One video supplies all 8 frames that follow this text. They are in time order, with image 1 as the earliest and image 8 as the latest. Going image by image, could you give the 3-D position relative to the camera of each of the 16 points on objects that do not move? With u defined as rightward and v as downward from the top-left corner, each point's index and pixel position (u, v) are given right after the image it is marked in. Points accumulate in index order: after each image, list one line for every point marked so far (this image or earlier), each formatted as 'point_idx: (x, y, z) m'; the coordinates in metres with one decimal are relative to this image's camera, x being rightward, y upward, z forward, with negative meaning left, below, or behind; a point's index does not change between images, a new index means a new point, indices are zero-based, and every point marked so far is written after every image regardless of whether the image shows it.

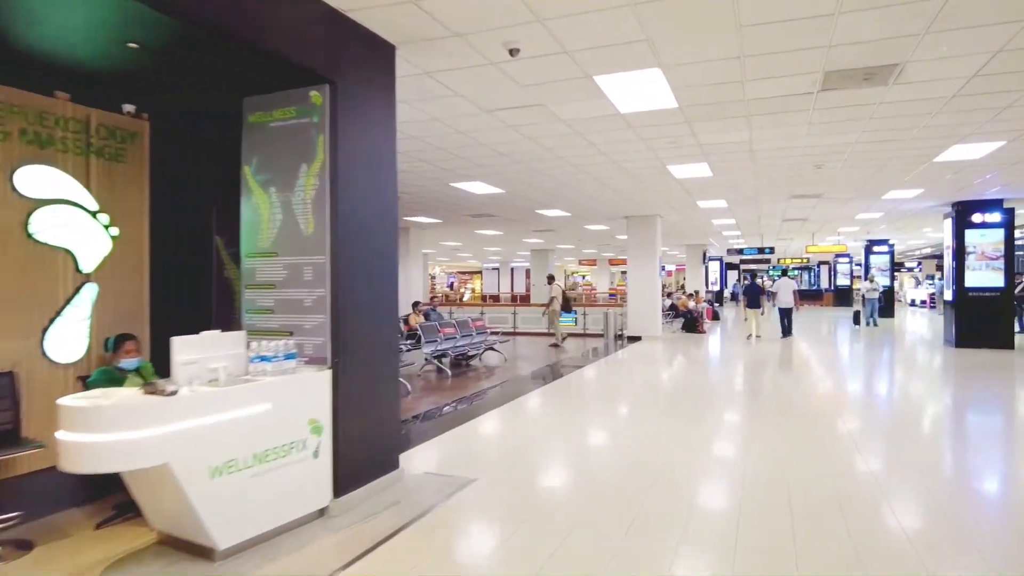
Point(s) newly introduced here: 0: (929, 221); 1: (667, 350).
0: (+7.6, +1.3, +11.9) m
1: (+2.8, -1.1, +11.8) m
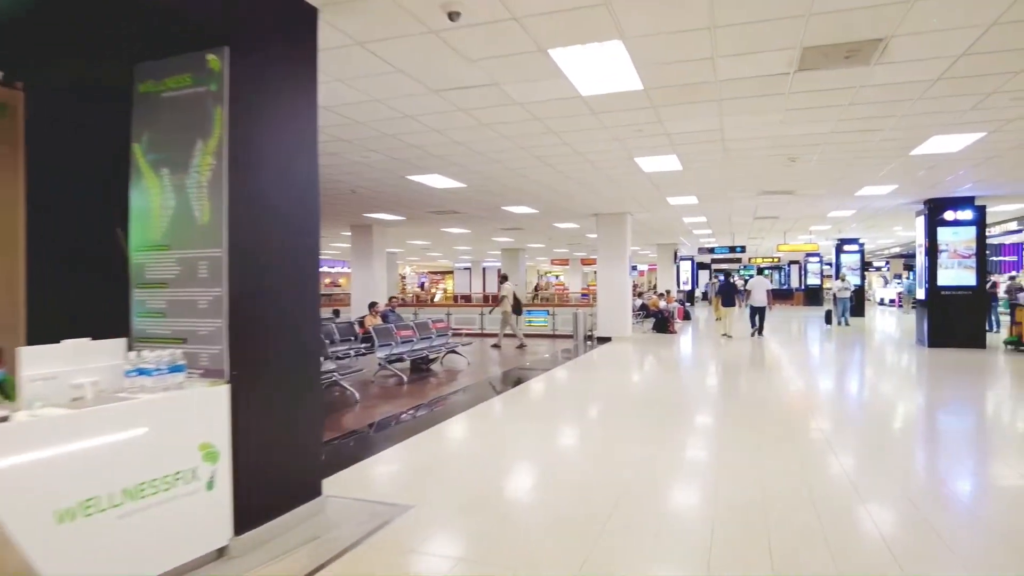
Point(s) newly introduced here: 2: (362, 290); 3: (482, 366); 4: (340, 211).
0: (+7.0, +1.3, +11.8) m
1: (+2.2, -1.1, +11.5) m
2: (-2.9, 0.0, +12.6) m
3: (-0.4, -1.3, +10.5) m
4: (-2.8, +1.3, +10.6) m
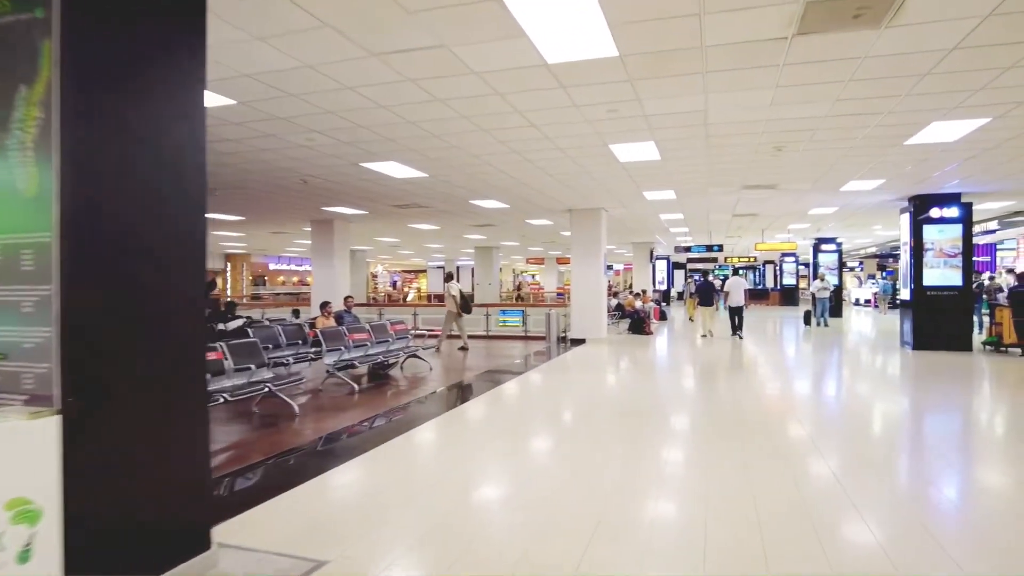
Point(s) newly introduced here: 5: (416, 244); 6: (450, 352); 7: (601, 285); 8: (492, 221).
0: (+6.5, +1.3, +11.5) m
1: (+1.7, -1.1, +11.0) m
2: (-3.5, 0.0, +11.9) m
3: (-0.9, -1.3, +9.9) m
4: (-3.3, +1.3, +9.9) m
5: (-2.9, +1.3, +19.2) m
6: (-1.0, -1.1, +11.5) m
7: (+1.5, 0.0, +11.2) m
8: (-0.4, +1.3, +12.2) m
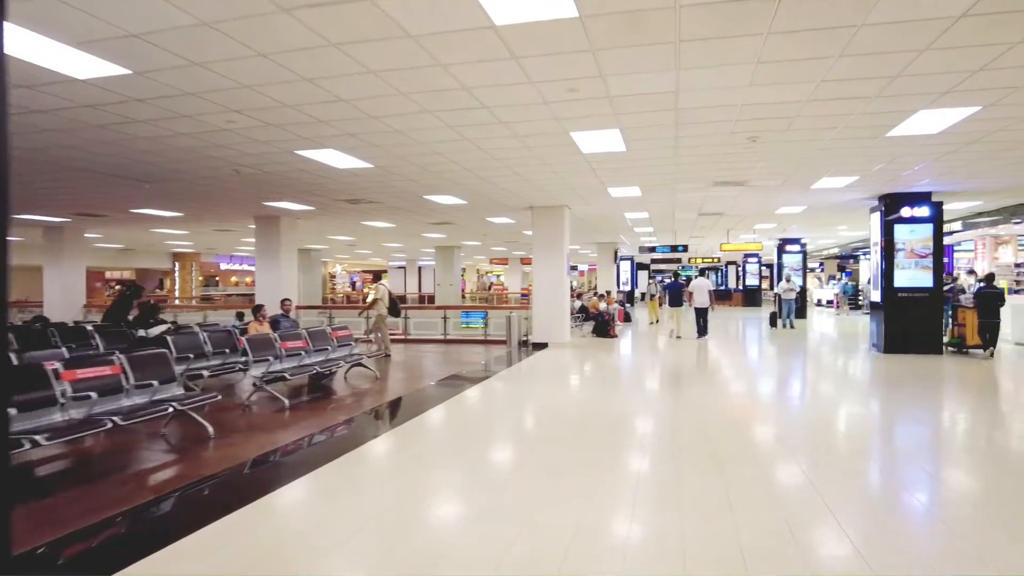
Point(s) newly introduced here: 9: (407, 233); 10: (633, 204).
0: (+5.8, +1.2, +11.2) m
1: (+1.0, -1.1, +10.5) m
2: (-4.2, 0.0, +11.2) m
3: (-1.5, -1.3, +9.3) m
4: (-3.9, +1.3, +9.1) m
5: (-4.0, +1.3, +18.5) m
6: (-1.7, -1.2, +10.8) m
7: (+0.9, 0.0, +10.7) m
8: (-1.1, +1.2, +11.7) m
9: (-2.4, +1.2, +14.6) m
10: (+2.0, +1.4, +10.6) m
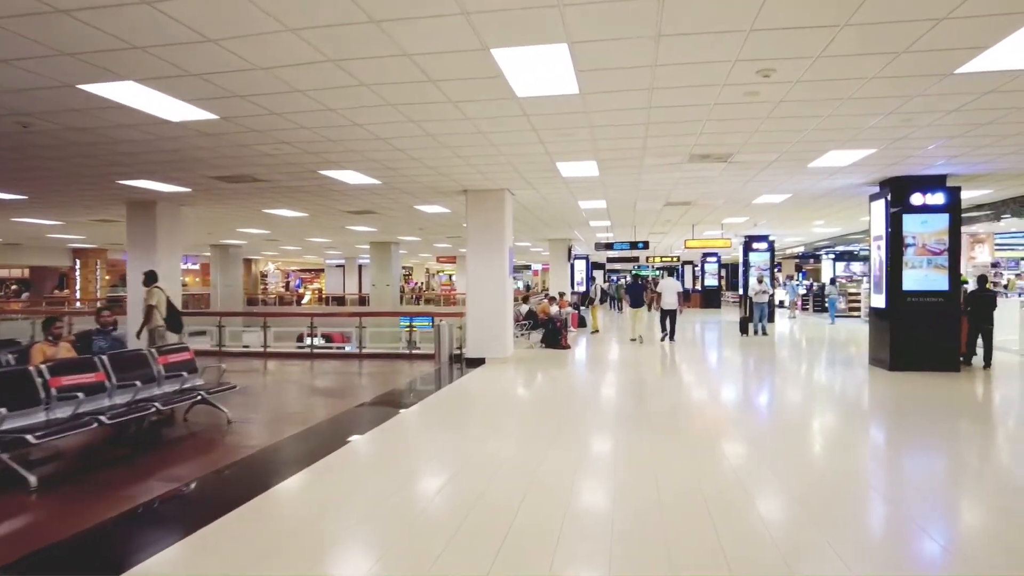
0: (+4.8, +1.2, +9.8) m
1: (+0.1, -1.1, +8.7) m
2: (-5.1, -0.1, +9.0) m
3: (-2.4, -1.3, +7.3) m
4: (-4.7, +1.2, +7.0) m
5: (-5.4, +1.3, +16.3) m
6: (-2.7, -1.2, +8.9) m
7: (-0.1, 0.0, +8.9) m
8: (-2.1, +1.2, +9.7) m
9: (-3.5, +1.2, +12.6) m
10: (+1.0, +1.3, +8.9) m
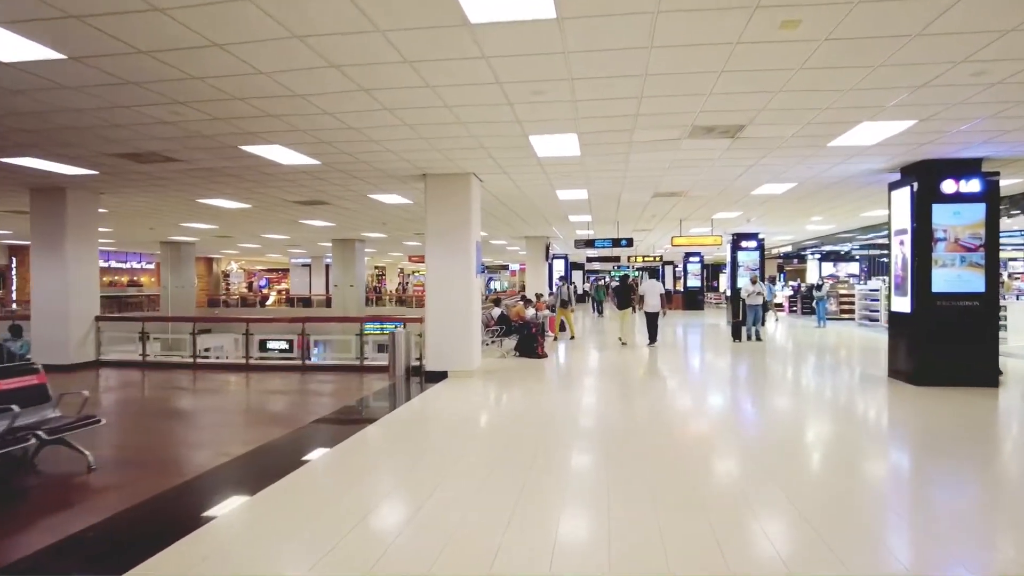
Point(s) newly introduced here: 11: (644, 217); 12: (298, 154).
0: (+4.4, +1.2, +8.8) m
1: (-0.3, -1.1, +7.6) m
2: (-5.5, -0.1, +7.7) m
3: (-2.7, -1.3, +6.2) m
4: (-5.0, +1.2, +5.8) m
5: (-6.0, +1.2, +15.0) m
6: (-3.0, -1.2, +7.7) m
7: (-0.5, 0.0, +7.8) m
8: (-2.5, +1.2, +8.5) m
9: (-4.0, +1.2, +11.3) m
10: (+0.7, +1.3, +7.8) m
11: (+2.3, +1.3, +11.5) m
12: (-1.9, +1.3, +6.0) m
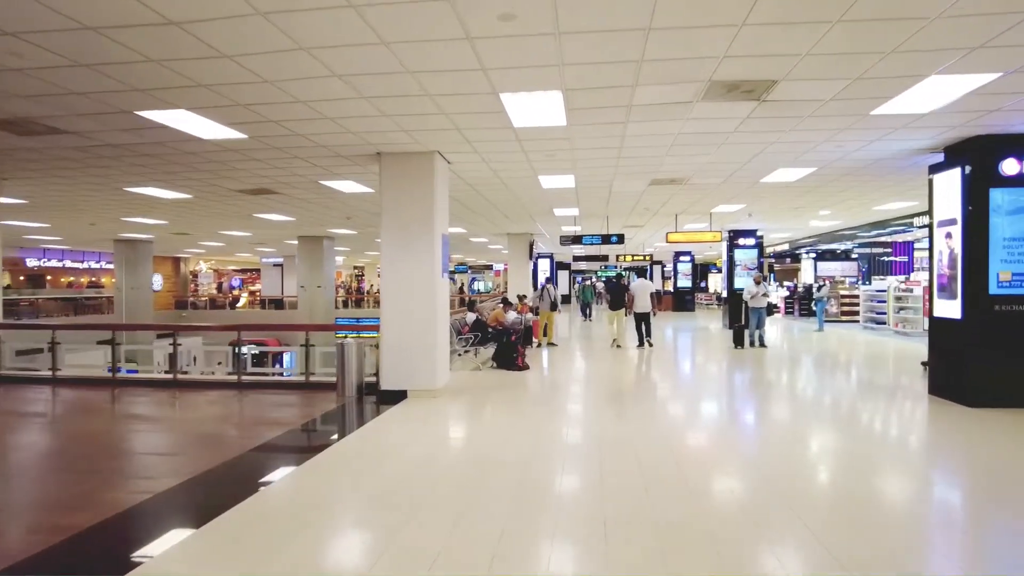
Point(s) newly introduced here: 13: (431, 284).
0: (+4.1, +1.2, +7.8) m
1: (-0.5, -1.1, +6.5) m
2: (-5.7, -0.1, +6.5) m
3: (-2.9, -1.3, +5.0) m
4: (-5.2, +1.2, +4.6) m
5: (-6.4, +1.2, +13.8) m
6: (-3.3, -1.2, +6.5) m
7: (-0.7, 0.0, +6.7) m
8: (-2.8, +1.2, +7.4) m
9: (-4.4, +1.2, +10.1) m
10: (+0.4, +1.3, +6.7) m
11: (+2.0, +1.2, +10.4) m
12: (-2.2, +1.2, +4.9) m
13: (-0.8, +0.1, +6.5) m
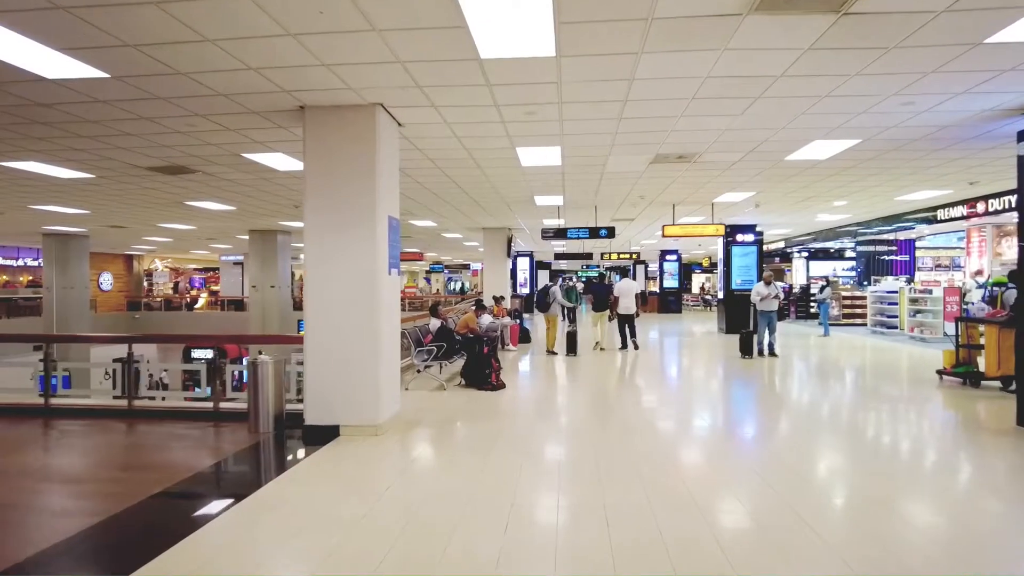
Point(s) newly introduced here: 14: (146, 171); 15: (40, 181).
0: (+3.9, +1.2, +6.6) m
1: (-0.7, -1.1, +5.1) m
2: (-6.0, -0.1, +5.0) m
3: (-3.1, -1.3, +3.5) m
4: (-5.4, +1.2, +3.0) m
5: (-6.9, +1.2, +12.2) m
6: (-3.5, -1.2, +5.0) m
7: (-0.9, 0.0, +5.3) m
8: (-3.0, +1.2, +5.9) m
9: (-4.7, +1.2, +8.6) m
10: (+0.2, +1.3, +5.4) m
11: (+1.6, +1.2, +9.1) m
12: (-2.3, +1.3, +3.4) m
13: (-1.0, +0.1, +5.1) m
14: (-3.7, +1.2, +6.5) m
15: (-5.2, +1.2, +7.2) m
